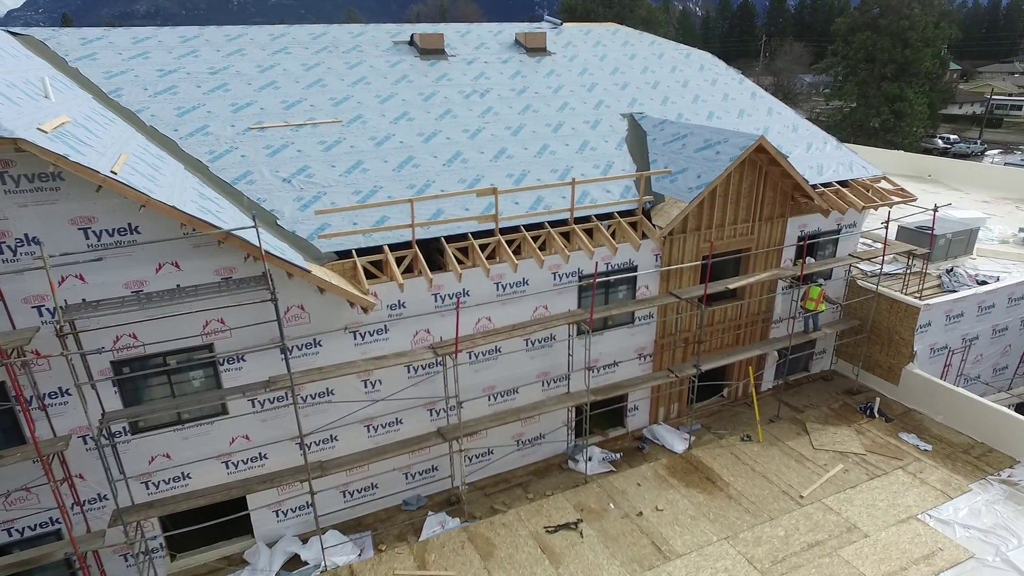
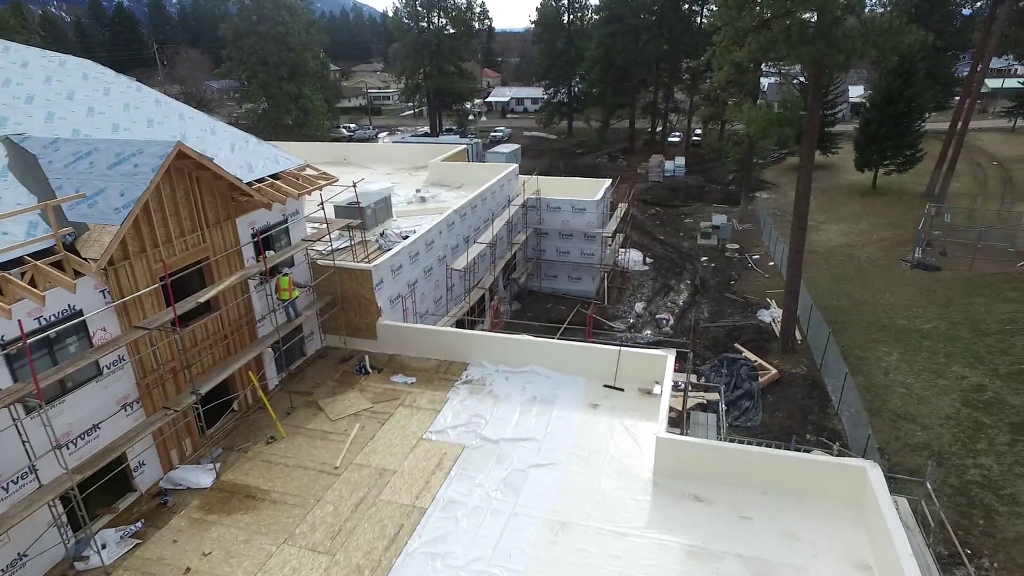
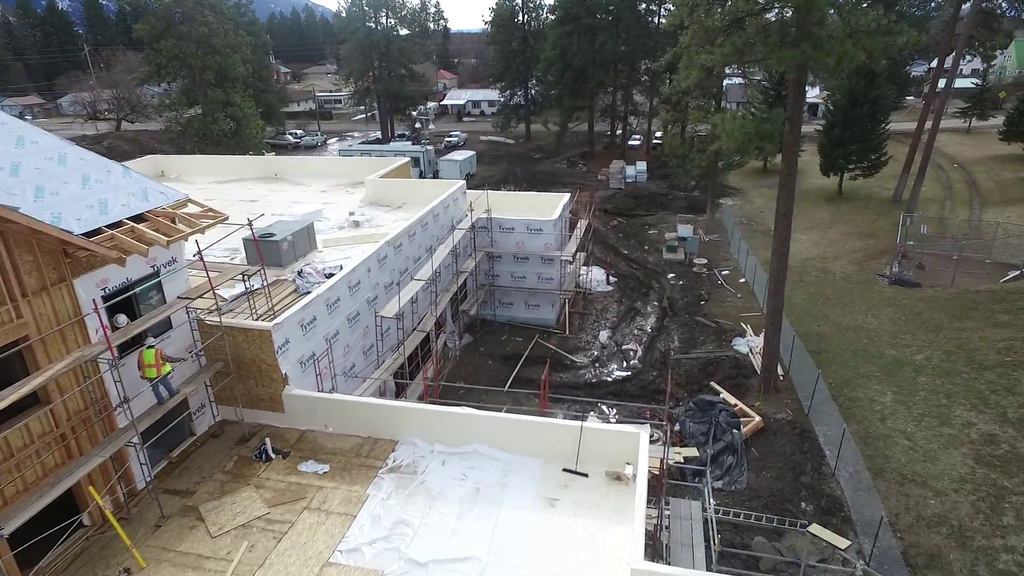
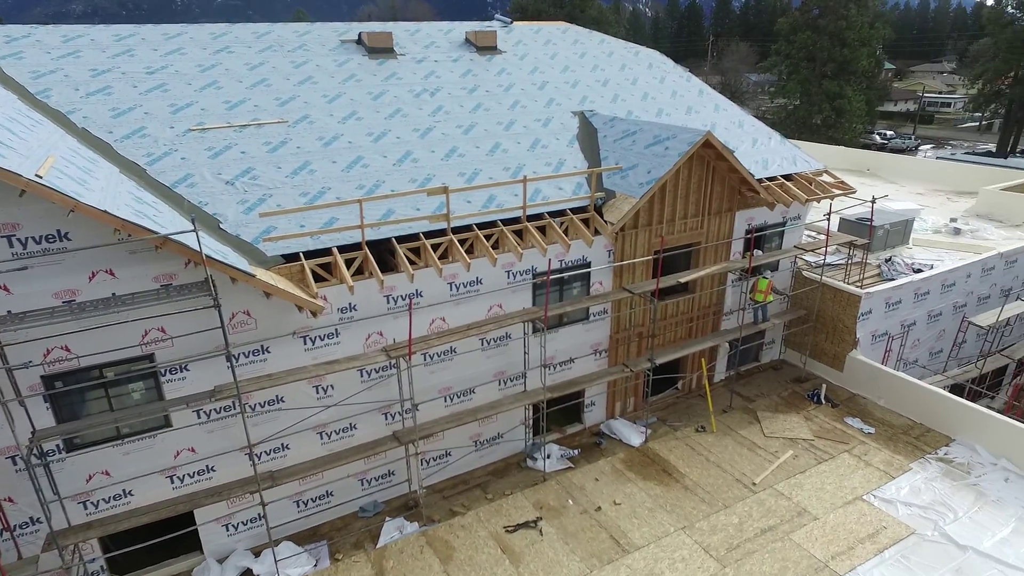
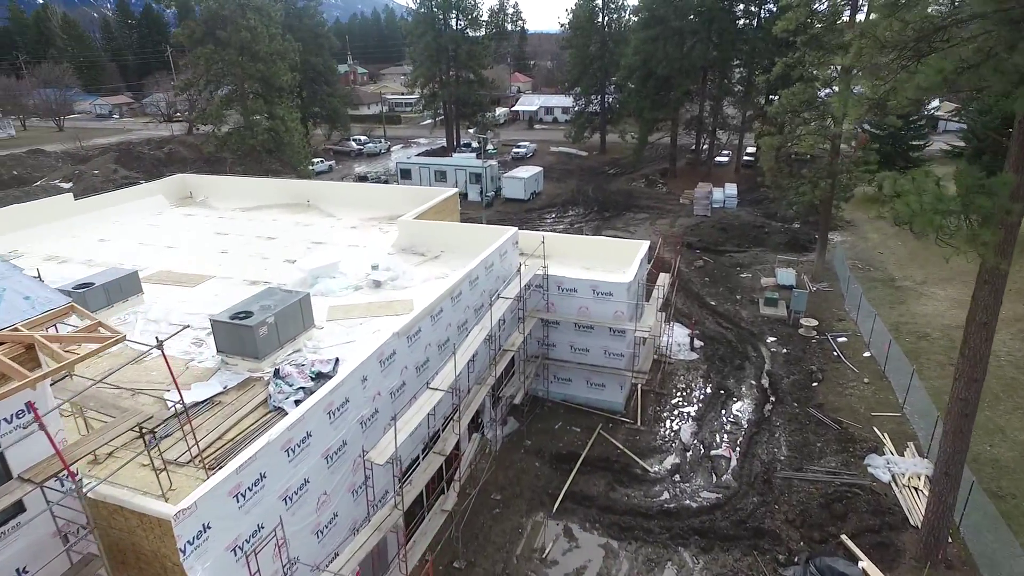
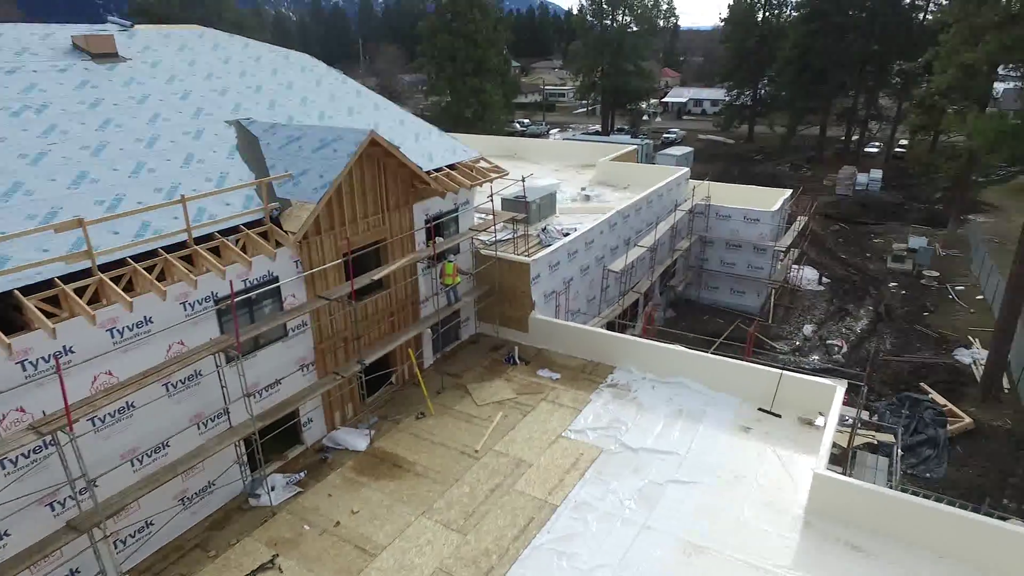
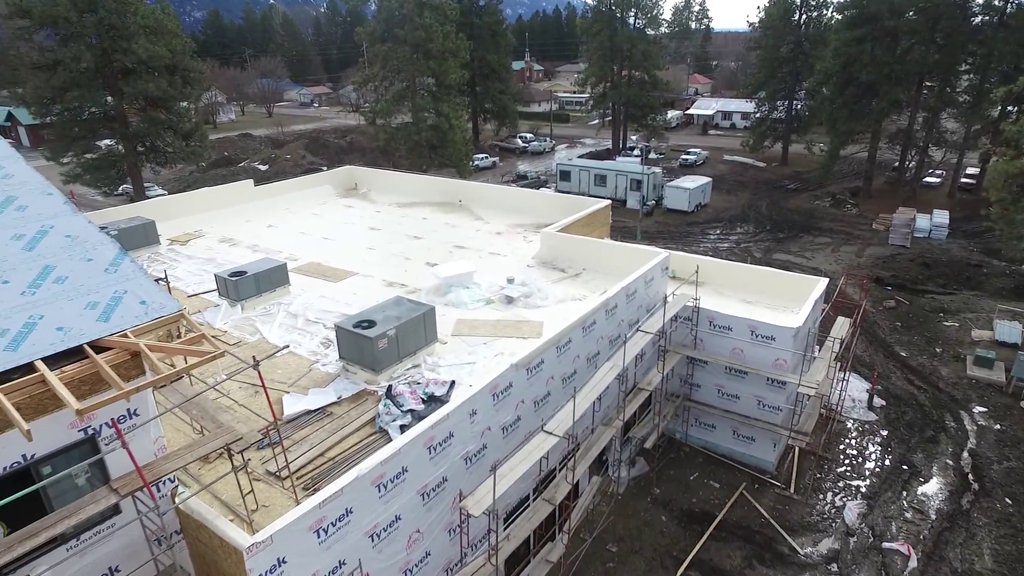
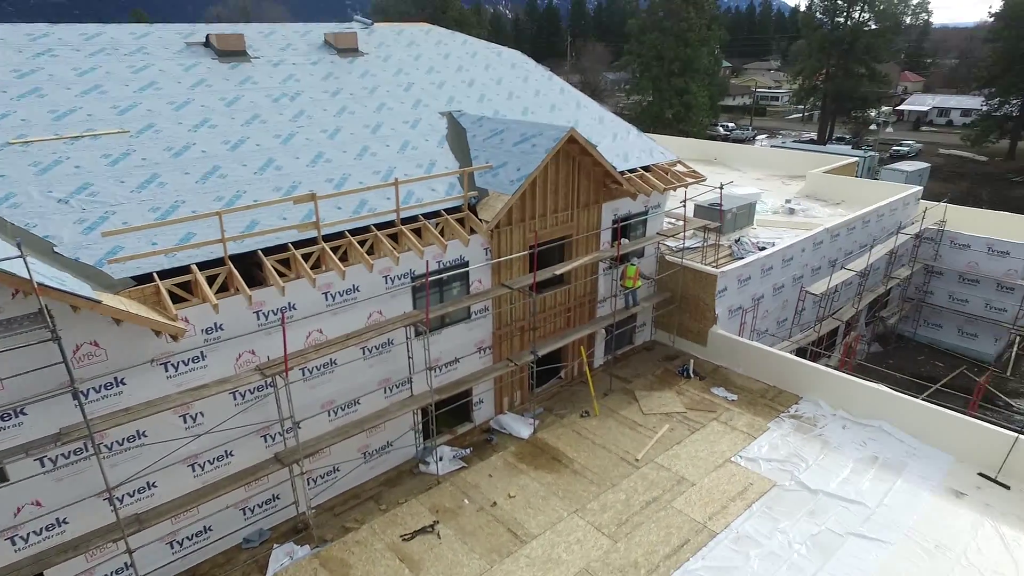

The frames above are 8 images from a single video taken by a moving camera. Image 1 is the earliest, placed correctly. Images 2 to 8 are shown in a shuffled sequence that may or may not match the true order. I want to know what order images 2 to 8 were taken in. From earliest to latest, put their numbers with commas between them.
4, 8, 6, 2, 3, 5, 7
